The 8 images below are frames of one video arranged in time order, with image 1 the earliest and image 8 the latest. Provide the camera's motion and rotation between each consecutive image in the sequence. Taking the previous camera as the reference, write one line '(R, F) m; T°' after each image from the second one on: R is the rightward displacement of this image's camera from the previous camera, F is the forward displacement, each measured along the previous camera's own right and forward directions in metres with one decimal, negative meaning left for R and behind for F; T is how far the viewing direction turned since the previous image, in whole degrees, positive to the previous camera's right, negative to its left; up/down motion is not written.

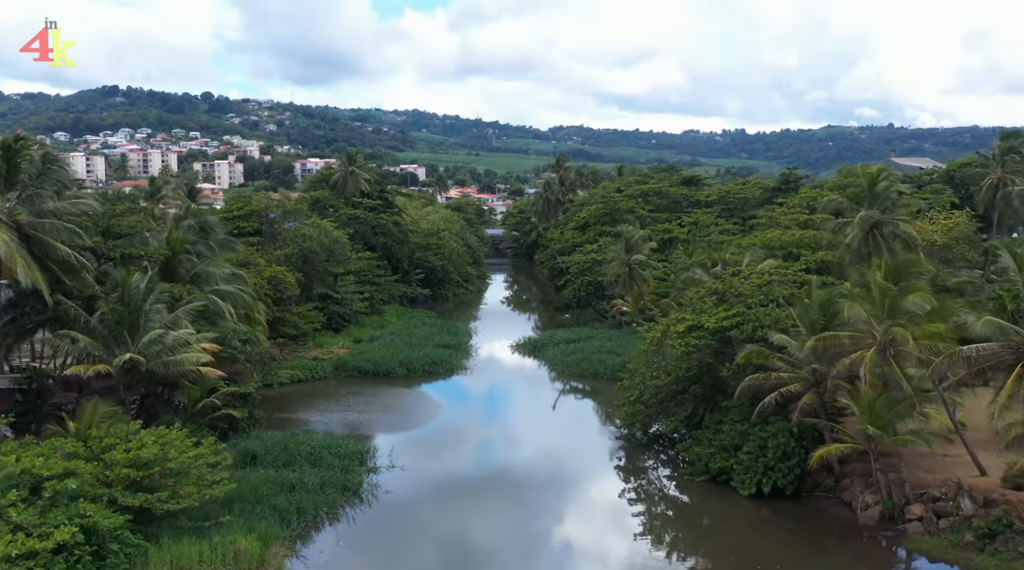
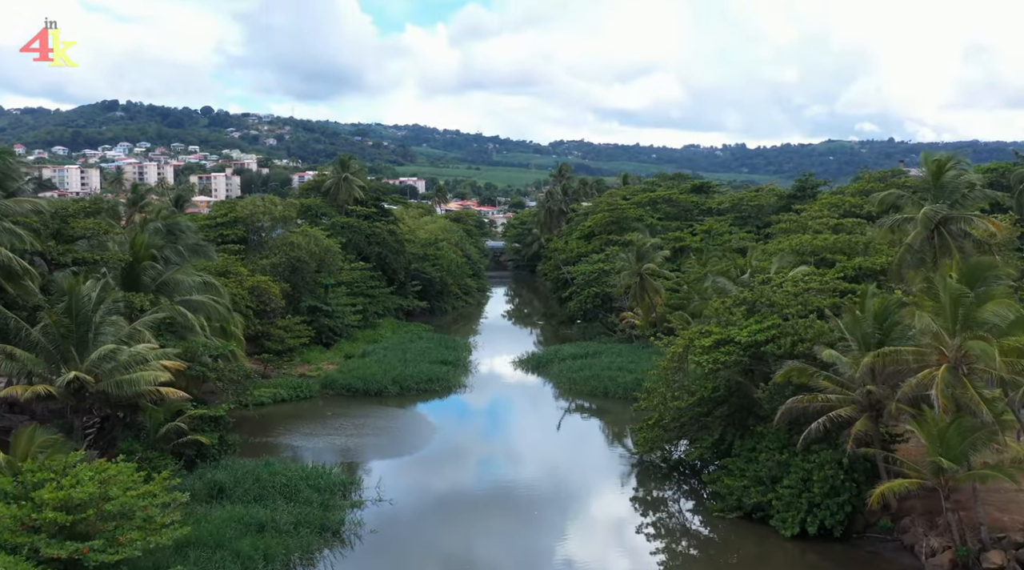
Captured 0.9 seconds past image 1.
(-0.1, +2.6) m; 0°
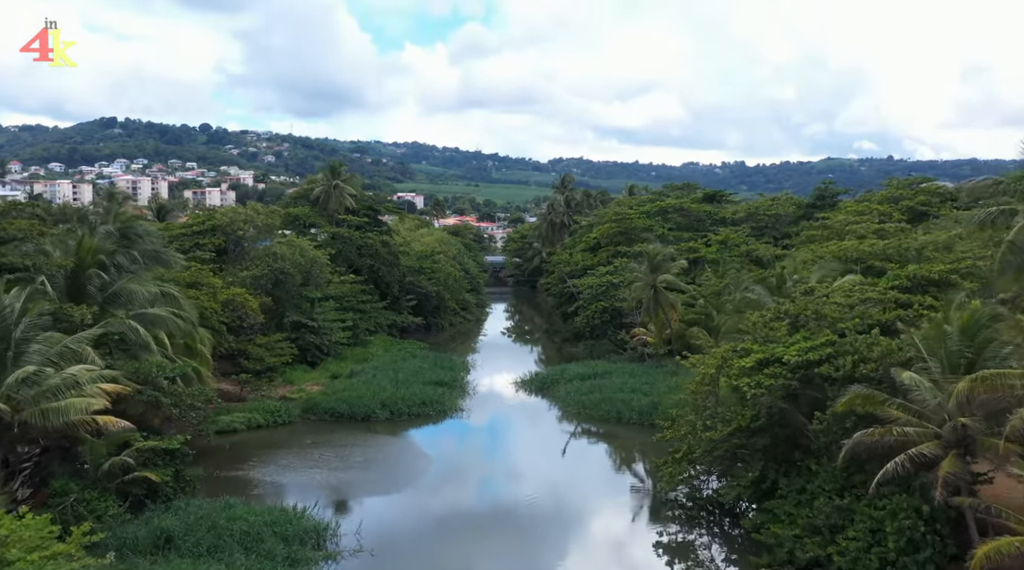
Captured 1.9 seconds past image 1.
(-0.1, +3.0) m; 0°
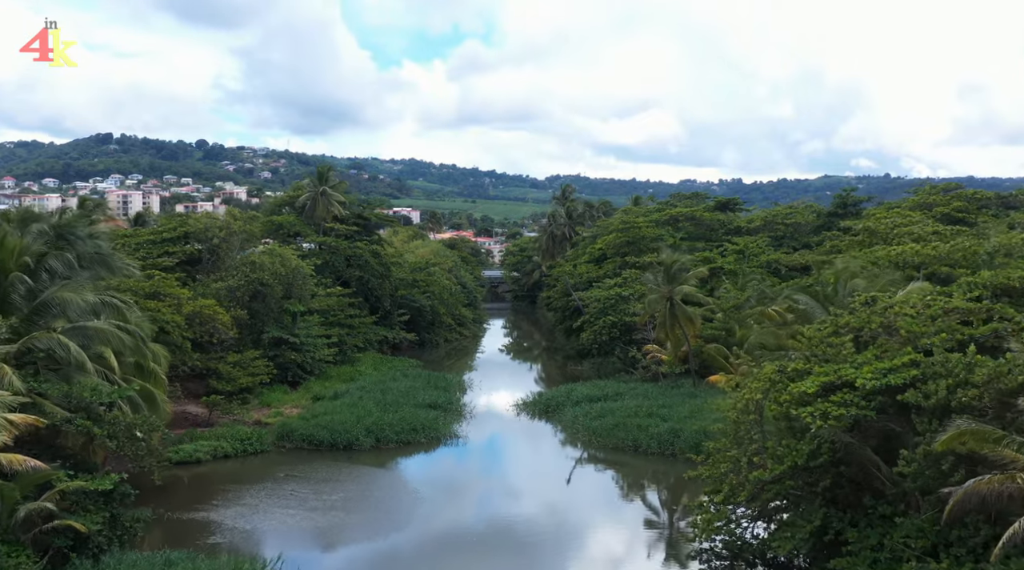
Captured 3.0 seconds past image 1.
(-0.1, +3.1) m; 0°
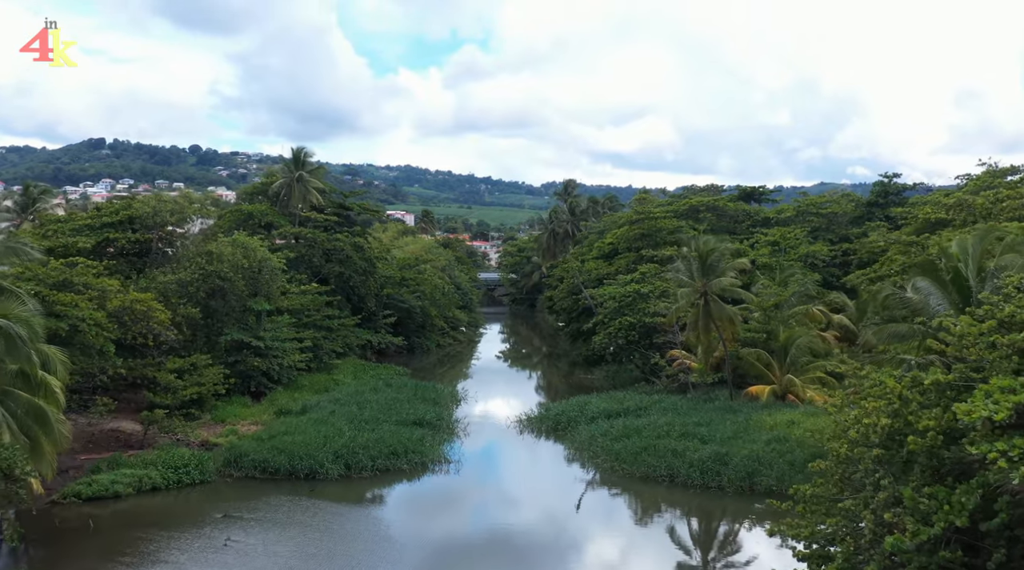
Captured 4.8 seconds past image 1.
(-0.2, +4.8) m; 0°
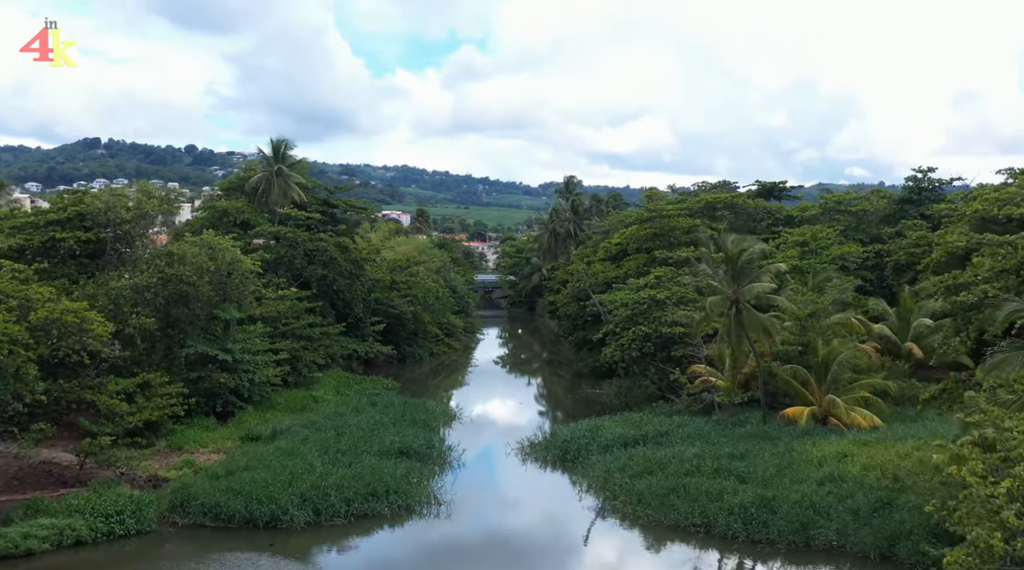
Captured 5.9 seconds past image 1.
(-0.1, +3.3) m; 0°
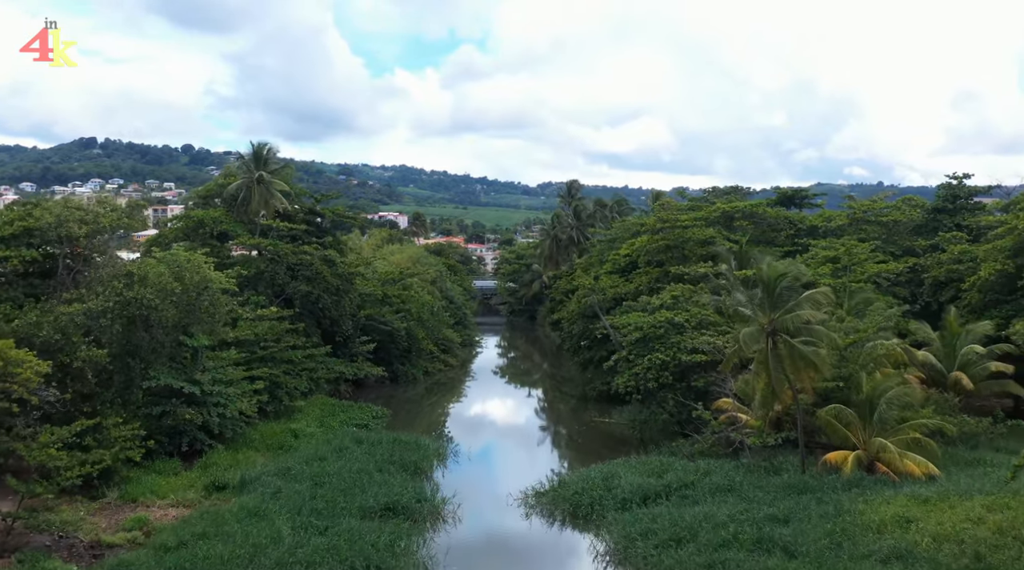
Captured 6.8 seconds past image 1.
(-0.1, +2.7) m; 0°
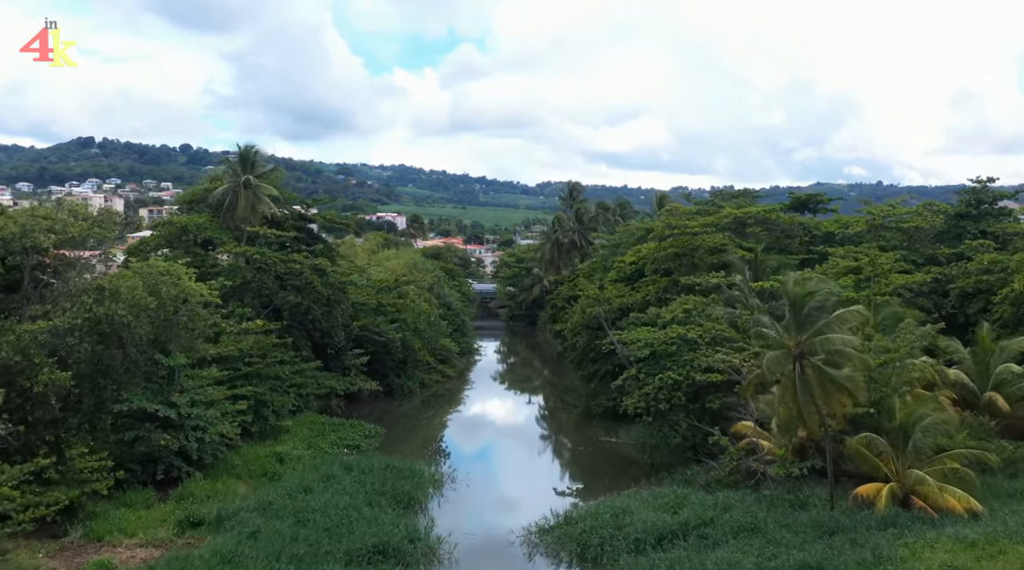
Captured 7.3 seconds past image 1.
(-0.1, +1.6) m; 0°
